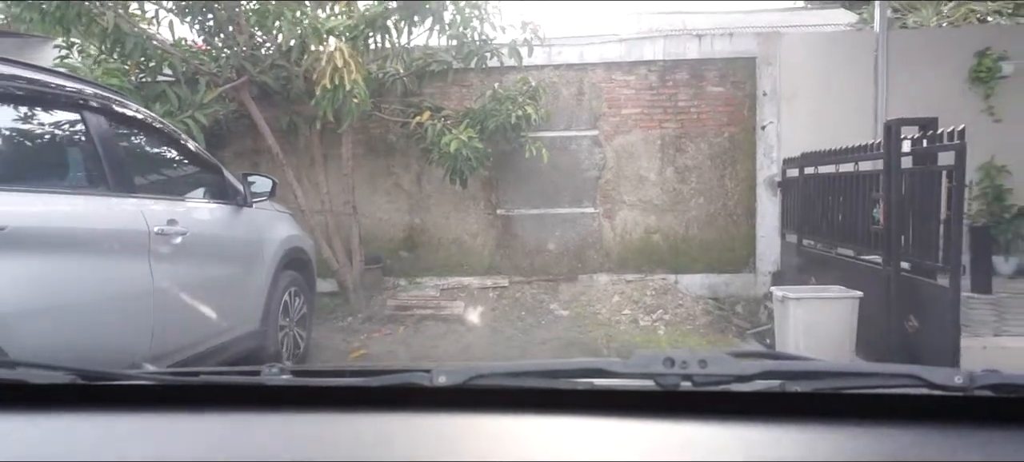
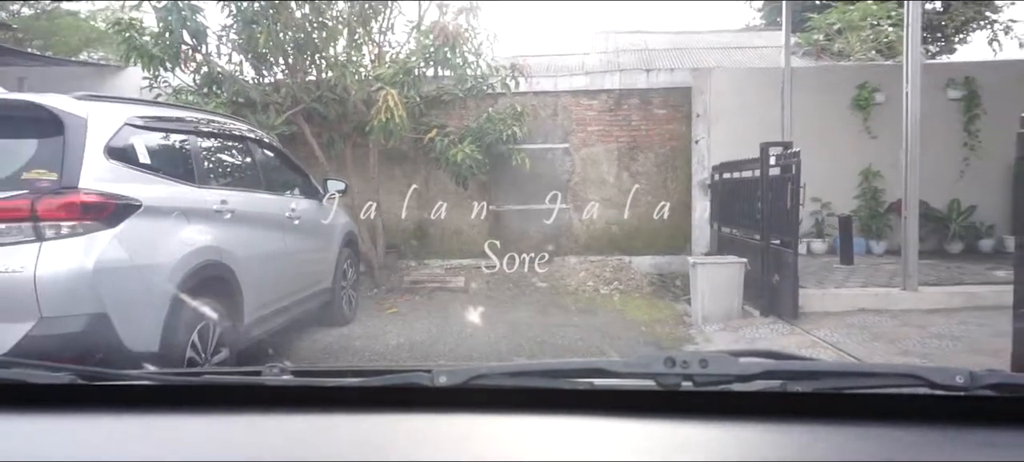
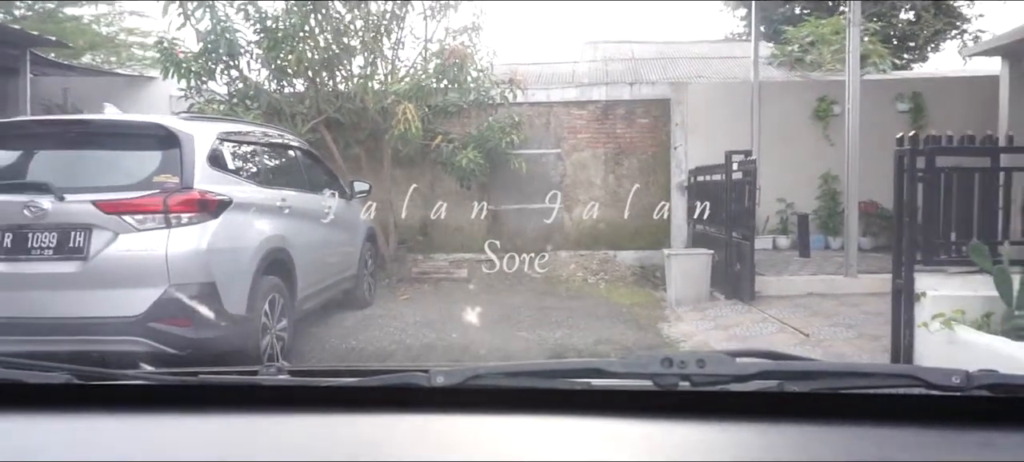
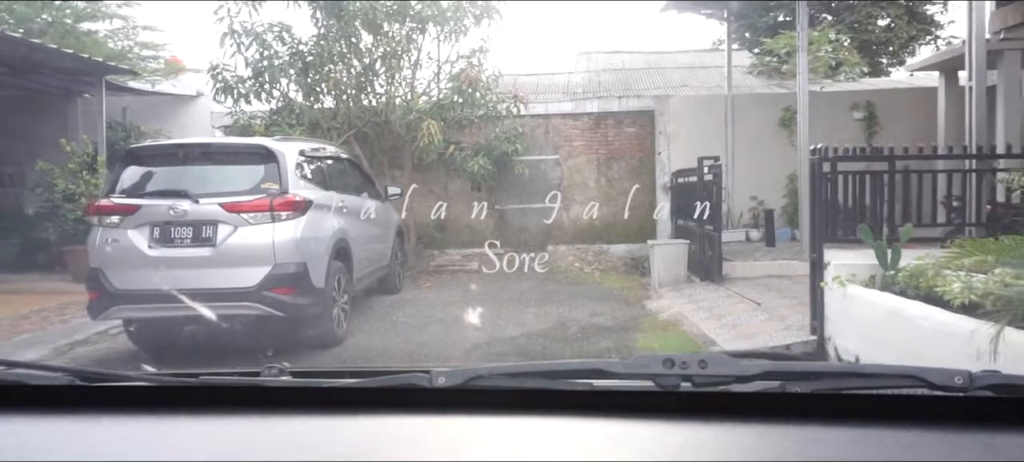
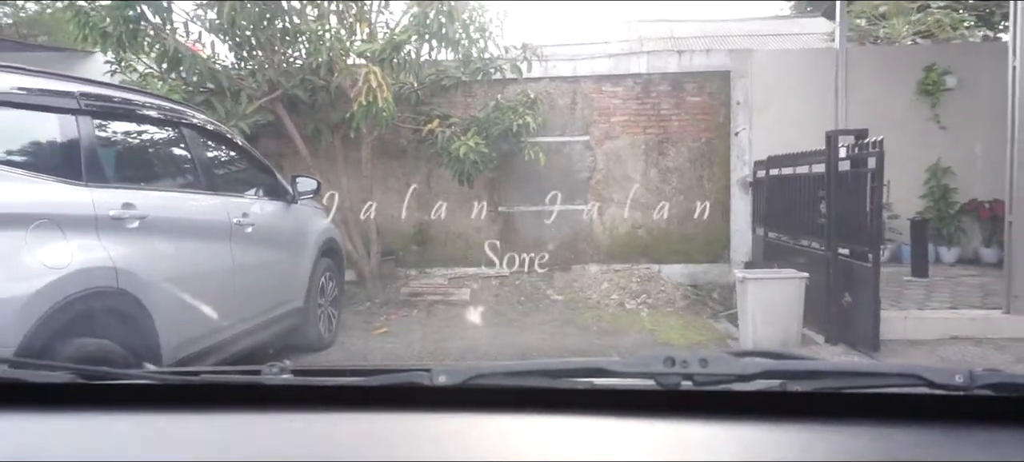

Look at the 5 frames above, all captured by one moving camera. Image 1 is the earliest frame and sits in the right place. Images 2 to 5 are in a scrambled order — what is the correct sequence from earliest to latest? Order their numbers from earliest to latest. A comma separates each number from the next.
5, 2, 3, 4
